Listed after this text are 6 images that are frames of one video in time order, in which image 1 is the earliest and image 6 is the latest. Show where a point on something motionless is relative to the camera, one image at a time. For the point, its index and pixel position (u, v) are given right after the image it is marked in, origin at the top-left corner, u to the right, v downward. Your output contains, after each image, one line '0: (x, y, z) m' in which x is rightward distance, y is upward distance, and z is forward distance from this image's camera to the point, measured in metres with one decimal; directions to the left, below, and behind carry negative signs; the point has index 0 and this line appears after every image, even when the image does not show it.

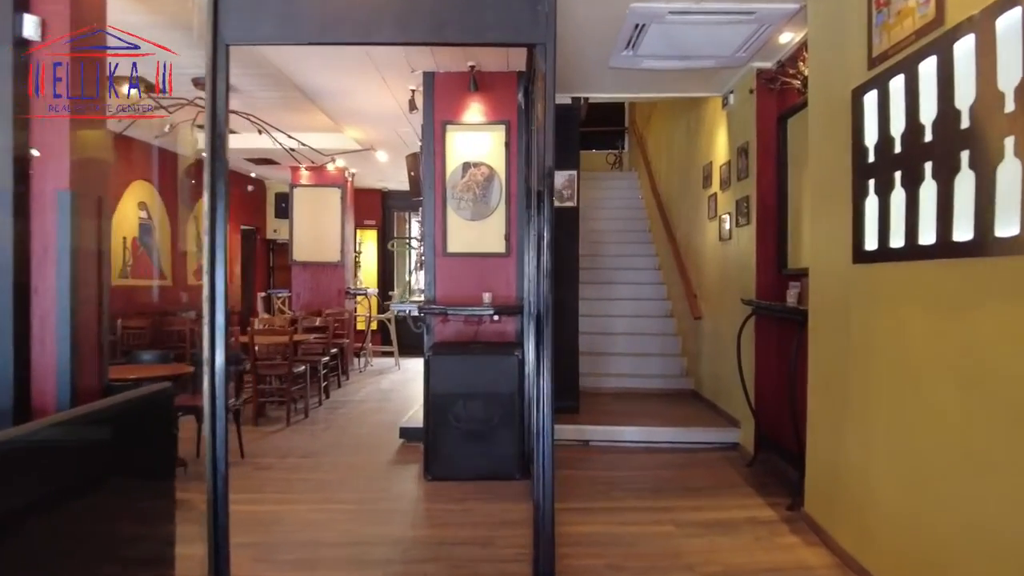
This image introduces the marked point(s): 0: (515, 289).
0: (0.0, 0.0, +4.9) m
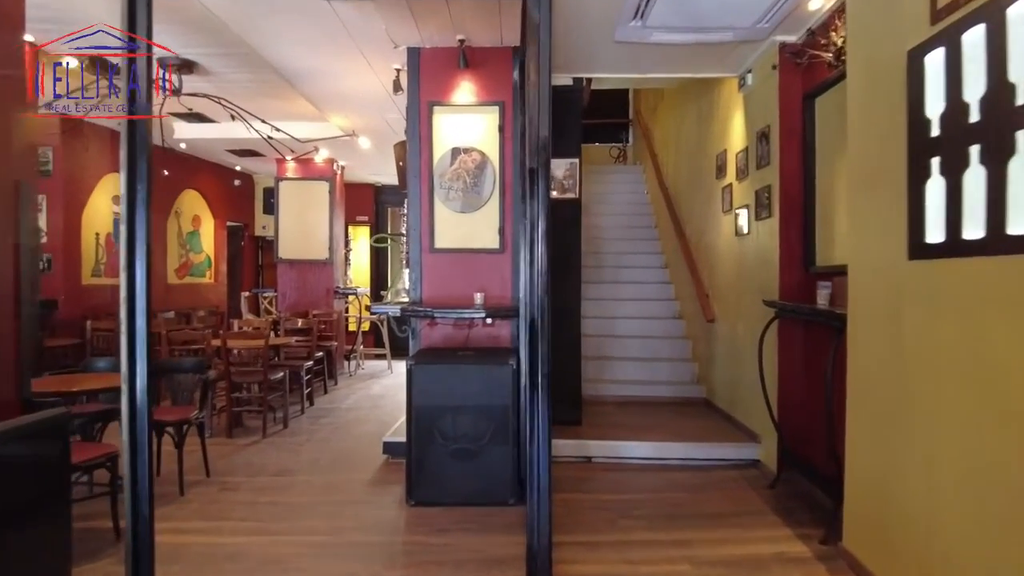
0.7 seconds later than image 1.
0: (0.0, 0.0, +4.4) m
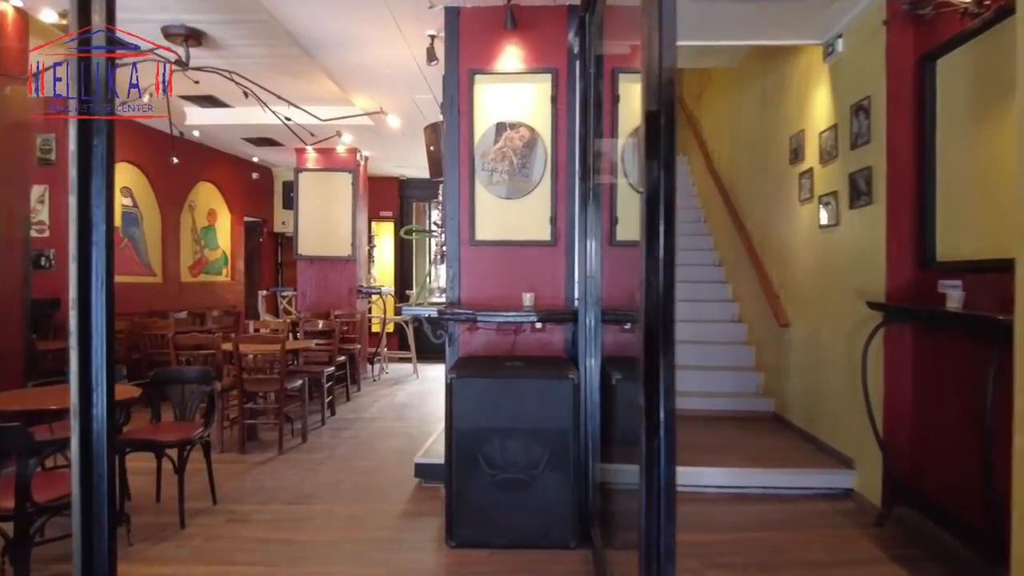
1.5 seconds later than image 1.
0: (+0.3, 0.0, +3.8) m
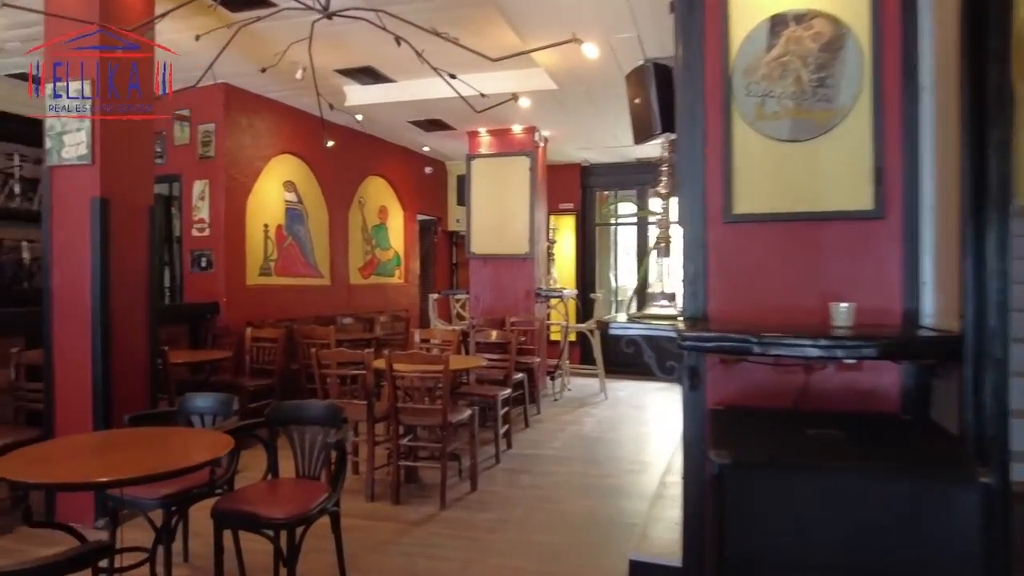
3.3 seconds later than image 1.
0: (+1.3, 0.0, +2.1) m
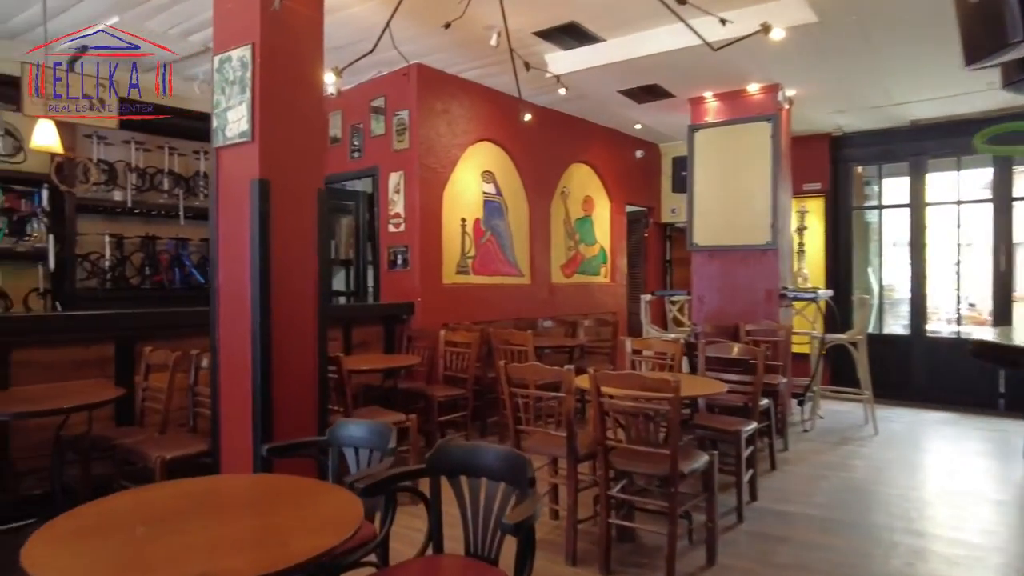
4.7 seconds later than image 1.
0: (+1.8, 0.0, +0.7) m
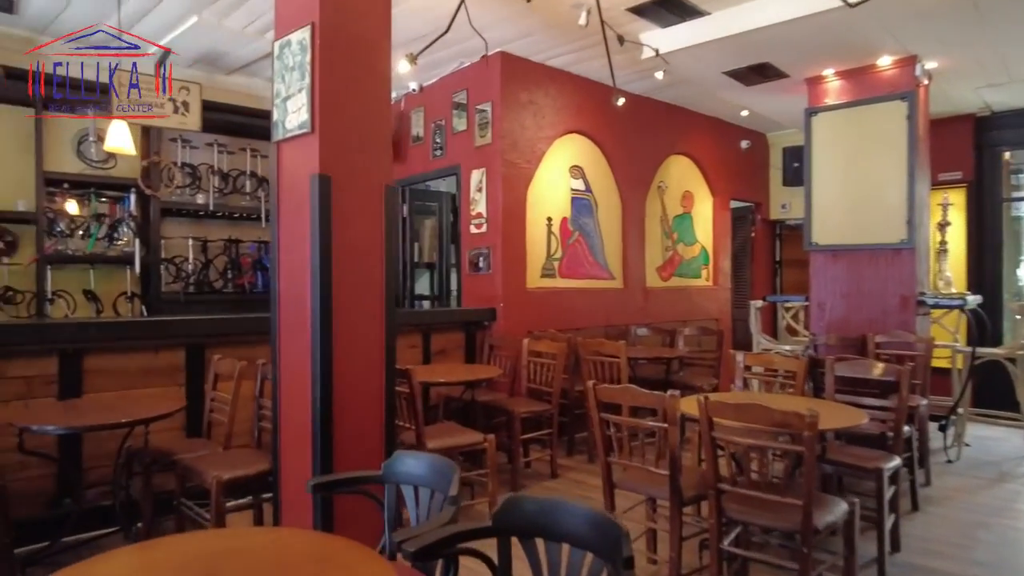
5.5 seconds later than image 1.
0: (+1.8, 0.0, 0.0) m
